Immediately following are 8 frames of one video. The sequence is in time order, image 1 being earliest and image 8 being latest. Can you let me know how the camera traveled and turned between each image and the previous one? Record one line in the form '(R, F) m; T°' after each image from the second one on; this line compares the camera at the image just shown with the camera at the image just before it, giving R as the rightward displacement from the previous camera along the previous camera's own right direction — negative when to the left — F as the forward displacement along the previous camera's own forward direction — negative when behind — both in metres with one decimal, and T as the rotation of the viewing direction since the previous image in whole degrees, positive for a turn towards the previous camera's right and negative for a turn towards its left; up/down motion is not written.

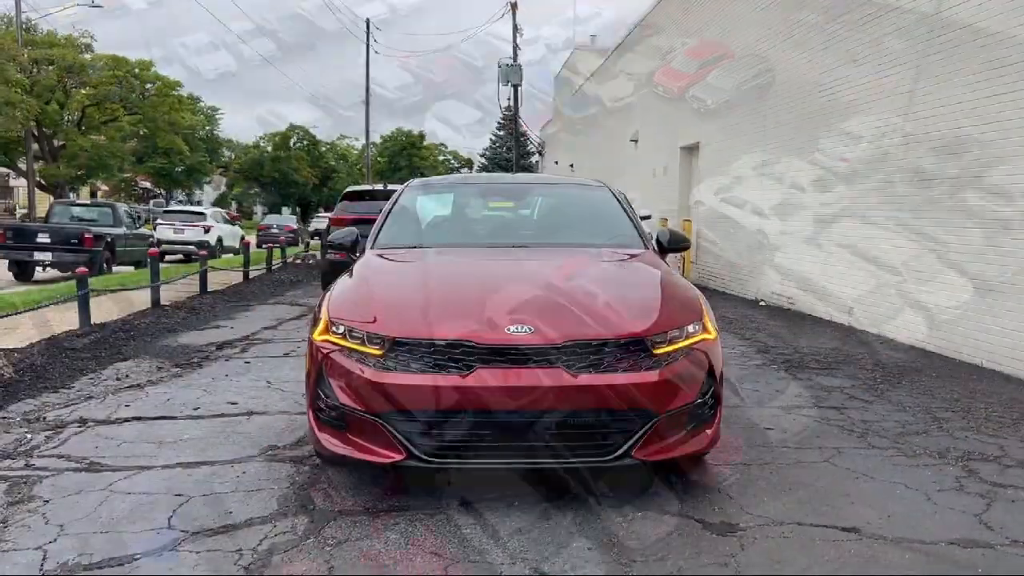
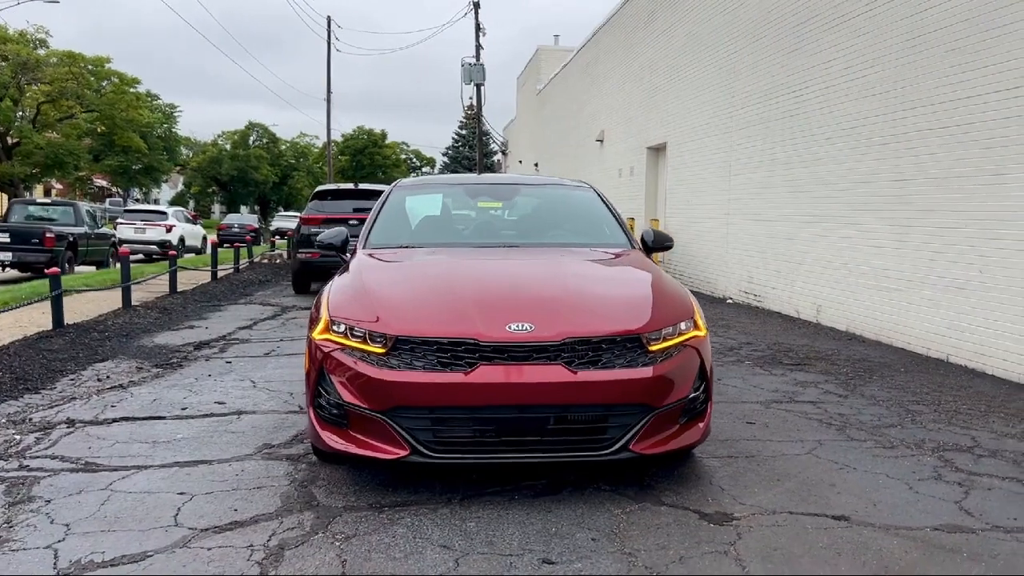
(-0.1, -0.1) m; +2°
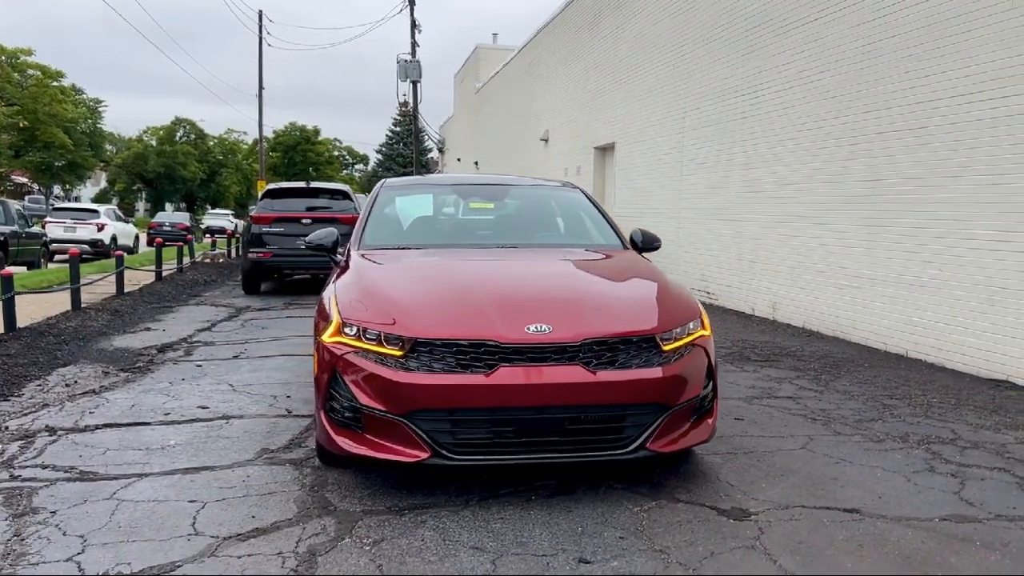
(-0.3, 0.0) m; +4°
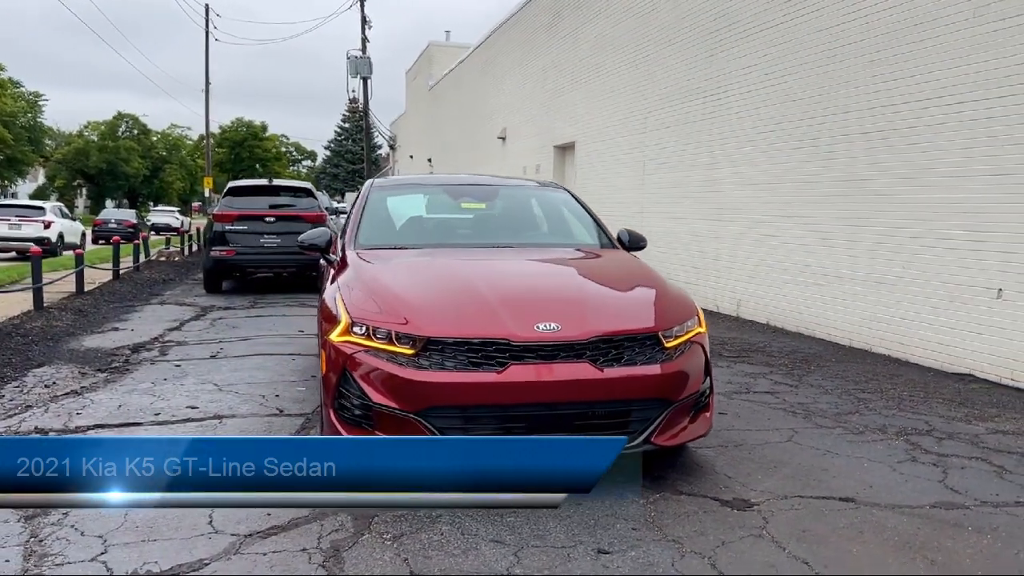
(-0.2, -0.1) m; +3°
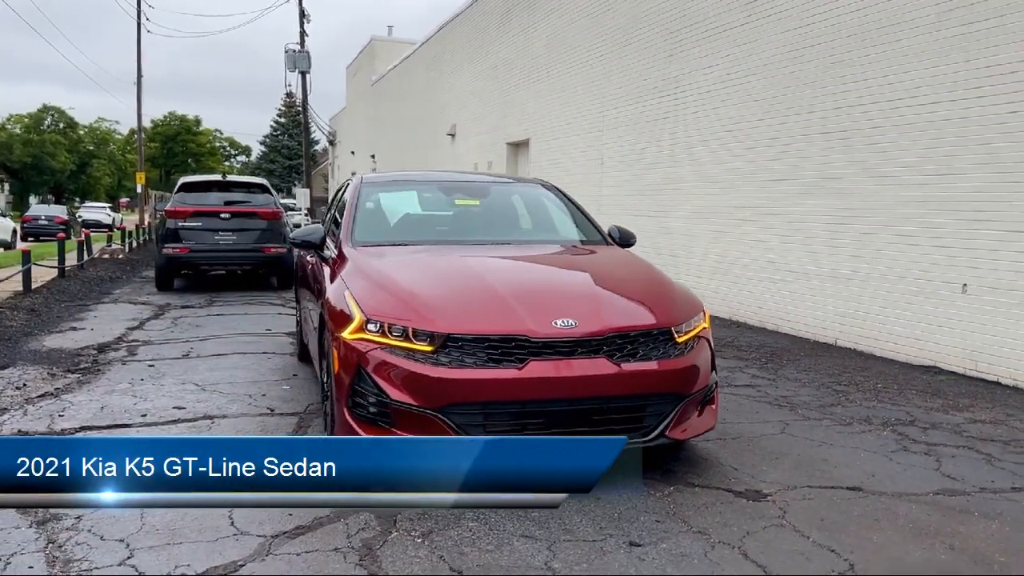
(-0.3, 0.0) m; +4°
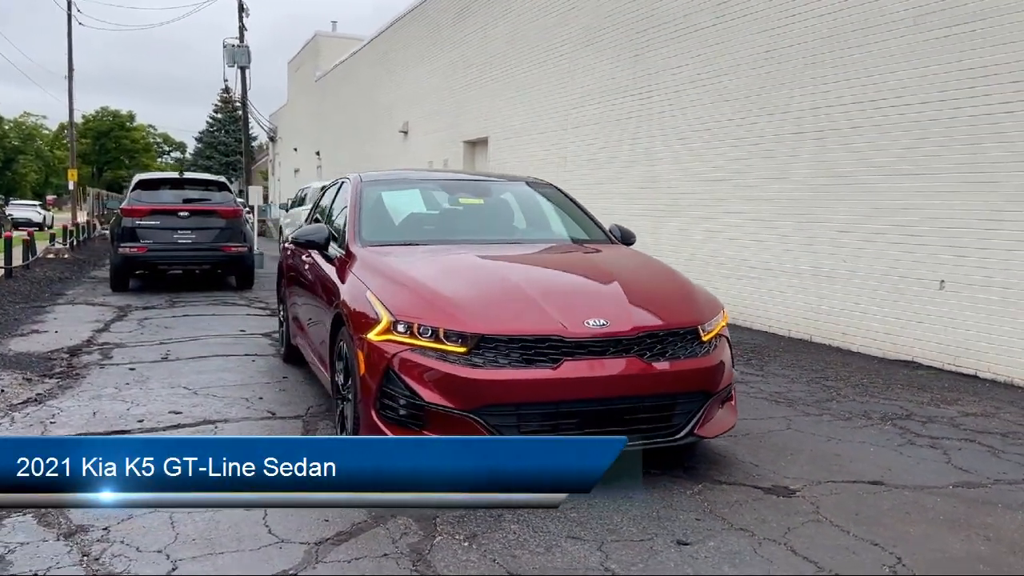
(-0.3, 0.0) m; +3°
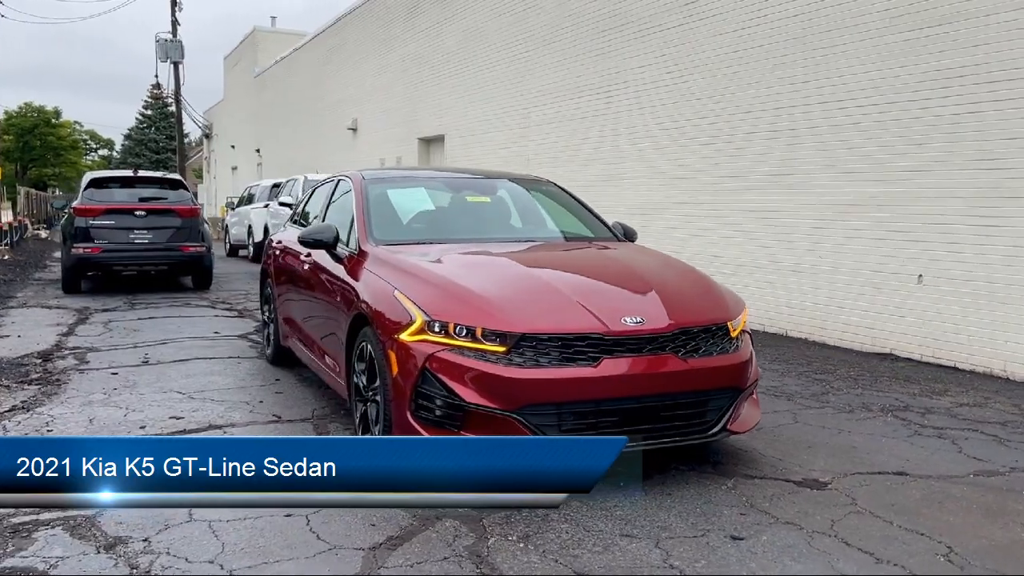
(-0.4, 0.0) m; +4°
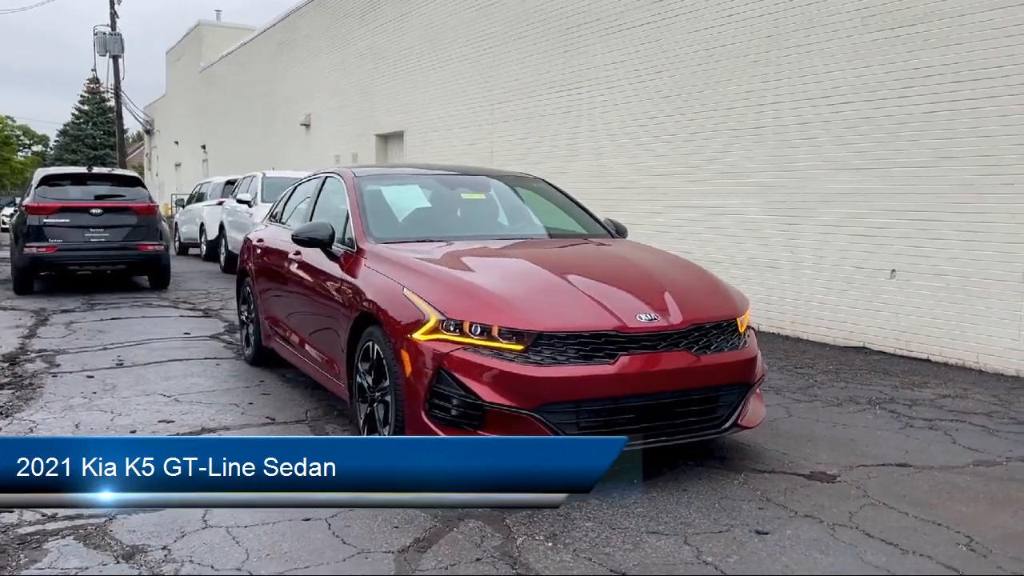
(-0.3, 0.0) m; +3°
